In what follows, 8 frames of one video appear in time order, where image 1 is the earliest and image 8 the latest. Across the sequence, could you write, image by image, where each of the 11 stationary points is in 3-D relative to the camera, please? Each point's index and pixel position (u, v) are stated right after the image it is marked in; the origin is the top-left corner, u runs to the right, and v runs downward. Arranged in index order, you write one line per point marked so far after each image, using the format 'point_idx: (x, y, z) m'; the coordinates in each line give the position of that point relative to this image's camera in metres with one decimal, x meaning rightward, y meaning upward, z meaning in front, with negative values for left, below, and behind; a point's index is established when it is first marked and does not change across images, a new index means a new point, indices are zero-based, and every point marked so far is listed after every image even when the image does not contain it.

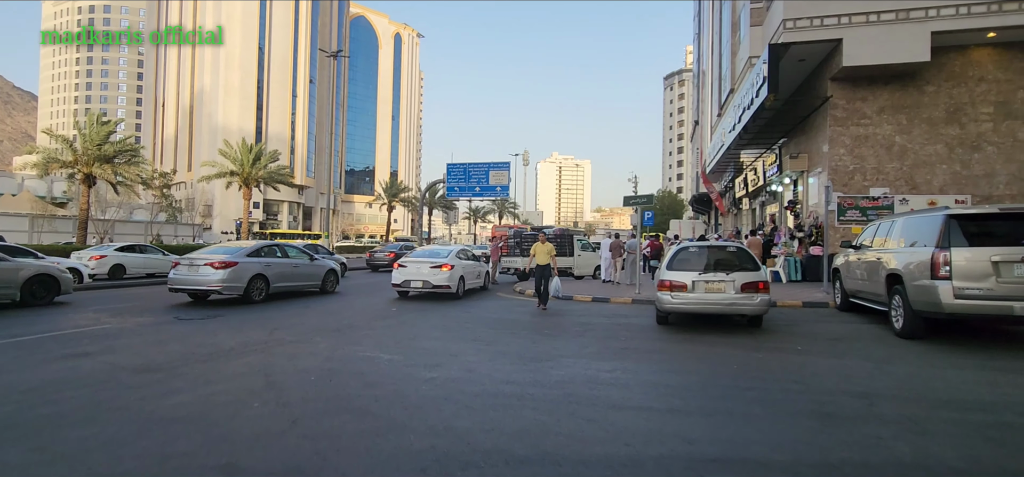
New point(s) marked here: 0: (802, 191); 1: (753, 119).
0: (+10.5, +1.7, +19.4) m
1: (+8.6, +4.2, +19.3) m
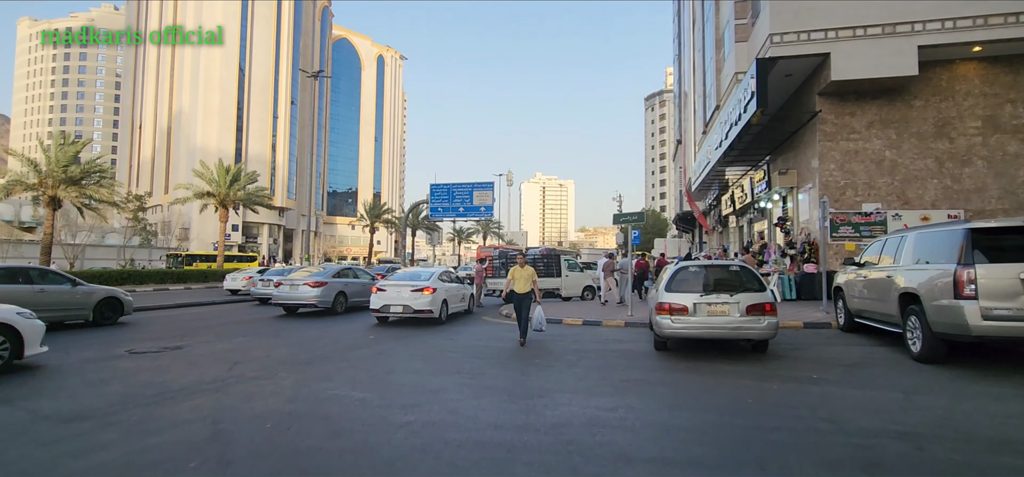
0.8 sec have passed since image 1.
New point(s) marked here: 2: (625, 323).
0: (+9.9, +1.1, +19.1) m
1: (+8.0, +3.5, +19.0) m
2: (+2.6, -1.9, +12.3) m
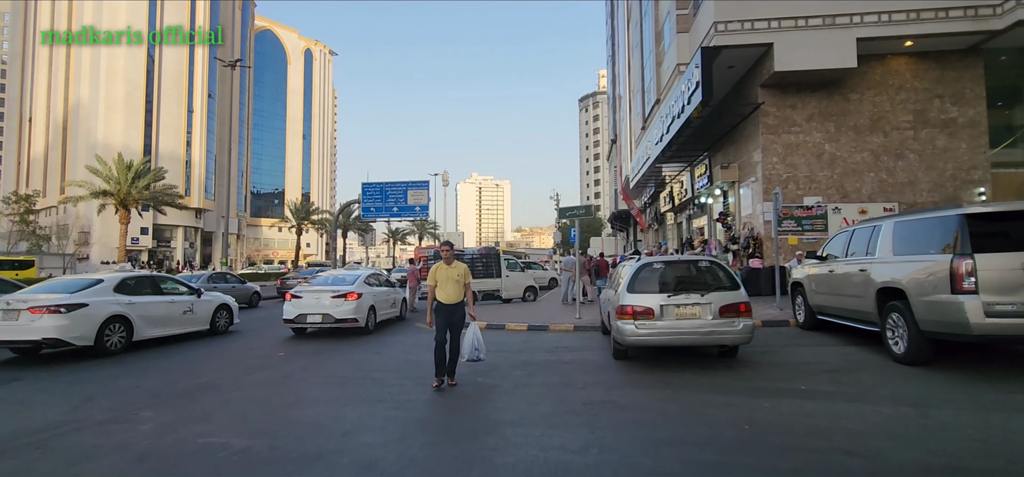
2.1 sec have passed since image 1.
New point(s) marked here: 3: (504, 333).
0: (+7.8, +1.3, +18.8) m
1: (+5.8, +3.7, +18.5) m
2: (+1.3, -1.8, +11.2) m
3: (-0.2, -2.0, +11.3) m
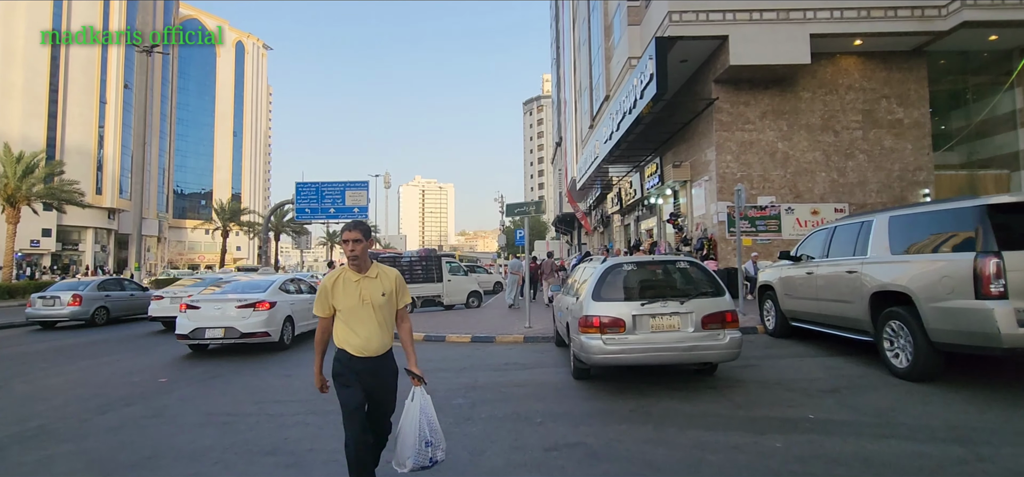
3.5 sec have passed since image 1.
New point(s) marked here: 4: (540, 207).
0: (+5.8, +1.2, +18.2) m
1: (+3.9, +3.6, +17.8) m
2: (+0.2, -1.8, +9.9) m
3: (-1.3, -2.0, +9.9) m
4: (+0.6, +0.7, +11.7) m
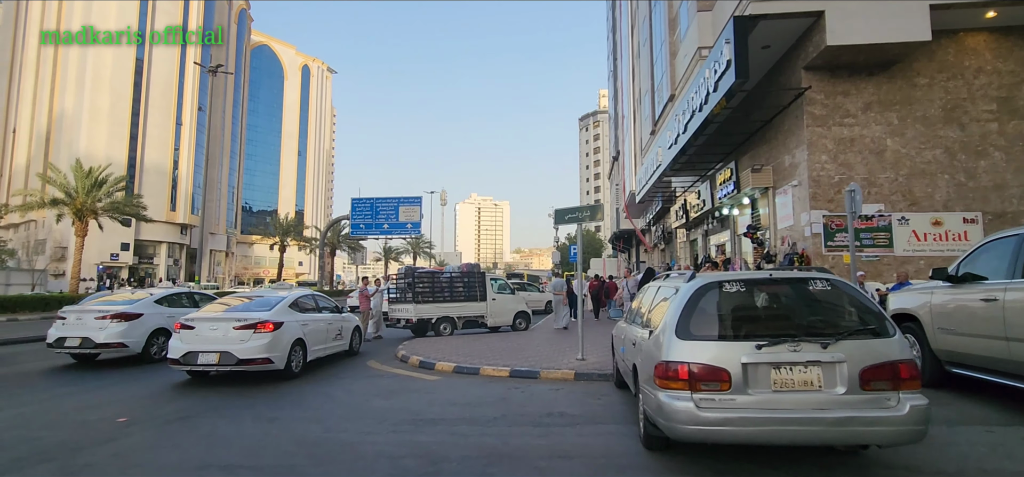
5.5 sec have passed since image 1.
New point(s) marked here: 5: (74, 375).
0: (+7.4, +0.8, +15.7) m
1: (+5.5, +3.2, +15.5) m
2: (+0.9, -2.0, +8.0) m
3: (-0.5, -2.2, +8.1) m
4: (+1.5, +0.5, +9.7) m
5: (-7.4, -2.4, +9.1) m
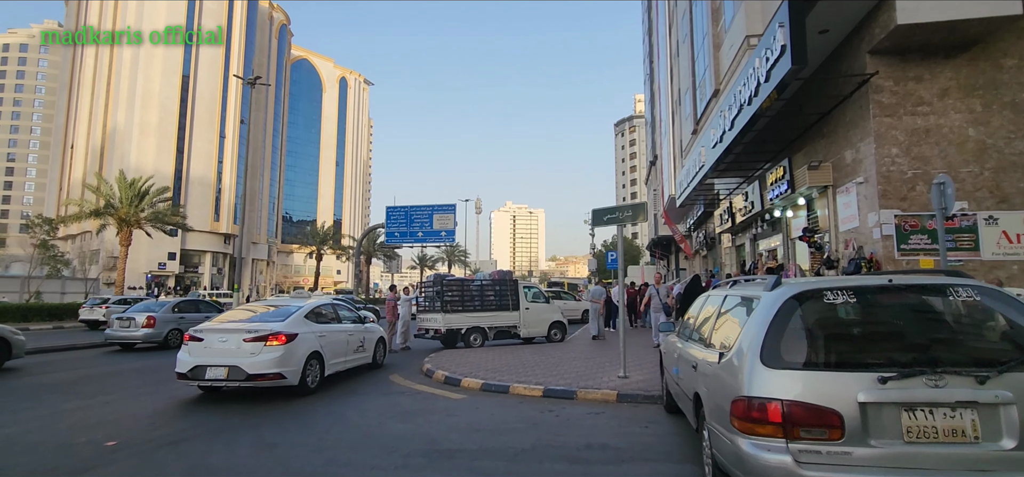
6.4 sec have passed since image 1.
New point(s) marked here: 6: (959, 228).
0: (+8.3, +0.7, +14.3) m
1: (+6.4, +3.1, +14.3) m
2: (+1.4, -2.0, +7.0) m
3: (-0.1, -2.2, +7.2) m
4: (+2.1, +0.4, +8.8) m
5: (-6.9, -2.5, +8.7) m
6: (+9.2, +0.2, +11.0) m
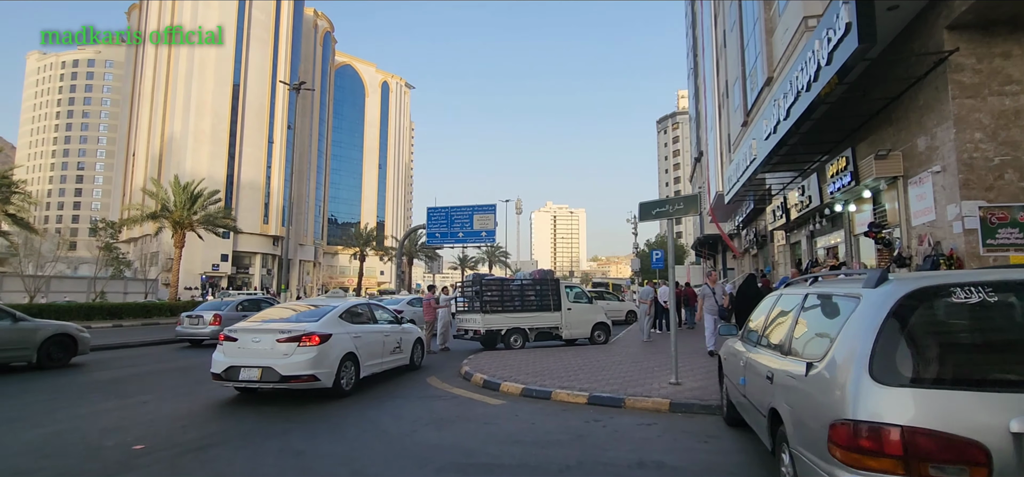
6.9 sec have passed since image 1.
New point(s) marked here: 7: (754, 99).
0: (+9.4, +0.8, +13.2) m
1: (+7.4, +3.2, +13.3) m
2: (+1.9, -2.0, +6.4) m
3: (+0.4, -2.1, +6.7) m
4: (+2.7, +0.5, +8.1) m
5: (-6.2, -2.5, +8.7) m
6: (+10.0, +0.3, +9.8) m
7: (+8.9, +5.1, +19.8) m
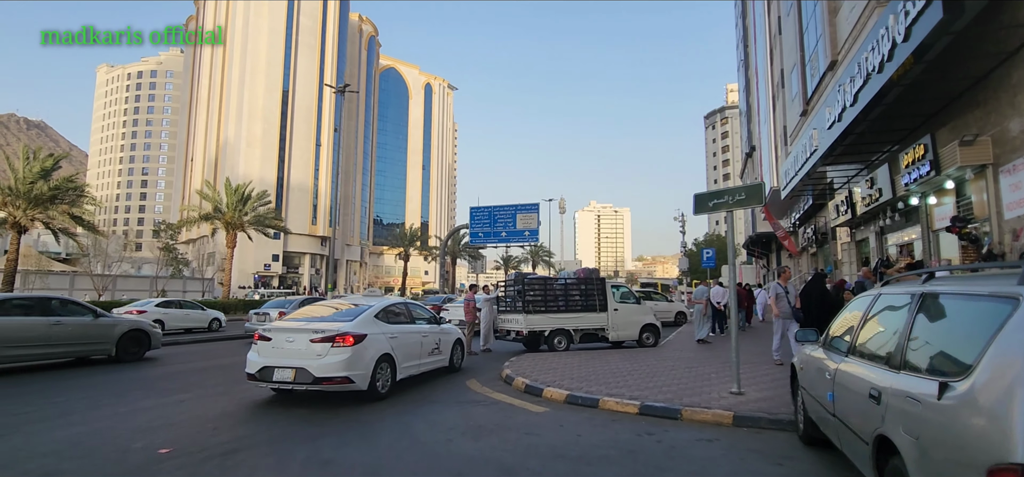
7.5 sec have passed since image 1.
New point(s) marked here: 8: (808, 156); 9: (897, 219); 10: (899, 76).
0: (+10.3, +0.9, +11.9) m
1: (+8.4, +3.3, +12.2) m
2: (+2.4, -1.9, +5.7) m
3: (+1.0, -2.1, +6.1) m
4: (+3.3, +0.6, +7.3) m
5: (-5.5, -2.4, +8.7) m
6: (+10.7, +0.5, +8.4) m
7: (+10.4, +5.2, +18.5) m
8: (+10.1, +2.9, +18.1) m
9: (+11.9, +0.6, +16.6) m
10: (+8.1, +3.5, +10.7) m
